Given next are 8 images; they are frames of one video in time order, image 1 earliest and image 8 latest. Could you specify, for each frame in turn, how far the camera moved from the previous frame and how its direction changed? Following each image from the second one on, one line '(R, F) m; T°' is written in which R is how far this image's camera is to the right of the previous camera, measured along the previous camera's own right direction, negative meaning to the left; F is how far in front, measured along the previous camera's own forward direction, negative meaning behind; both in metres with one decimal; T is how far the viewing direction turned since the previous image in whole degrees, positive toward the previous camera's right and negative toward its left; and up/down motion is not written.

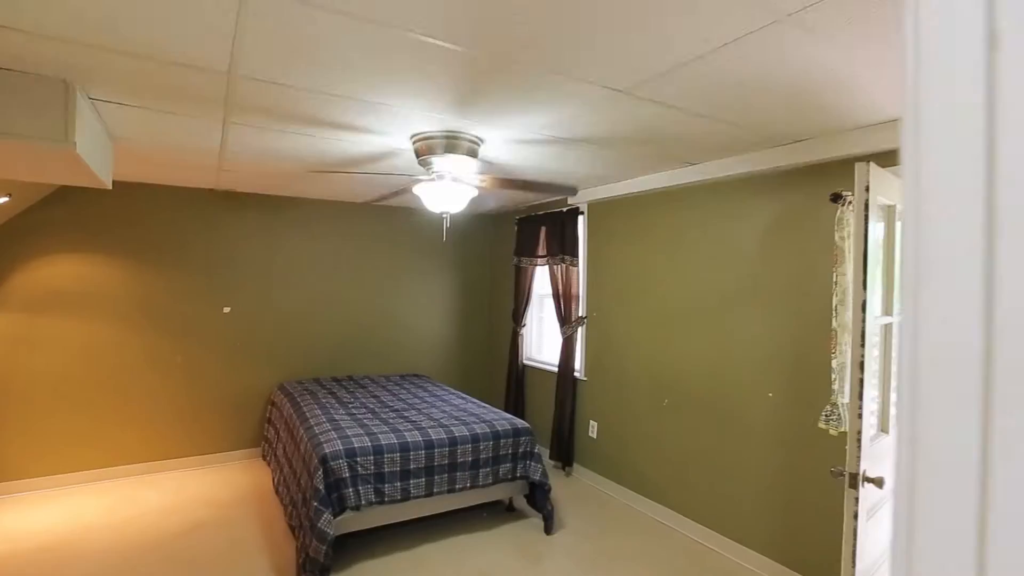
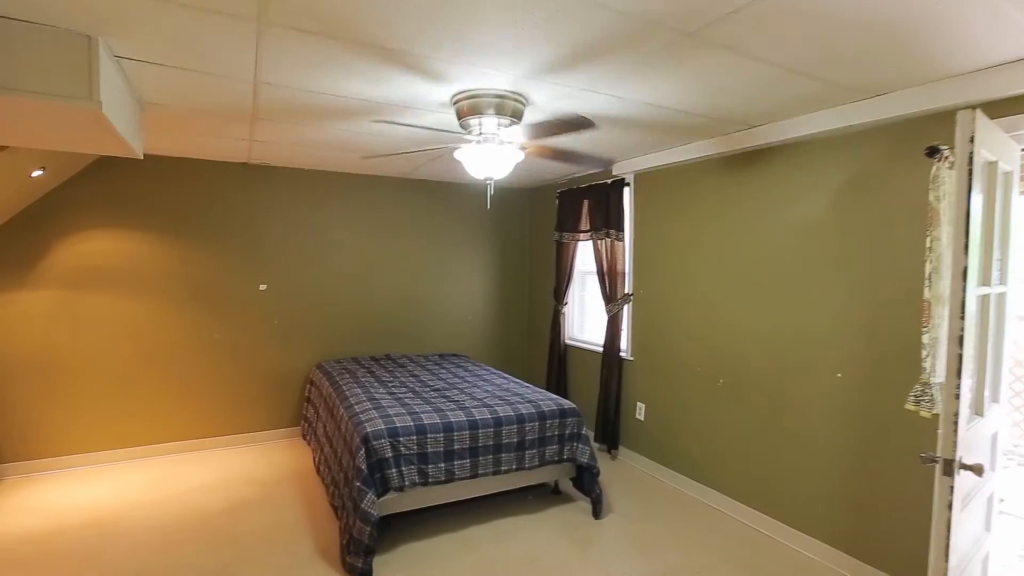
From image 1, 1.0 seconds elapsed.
(-0.1, +0.2) m; -3°
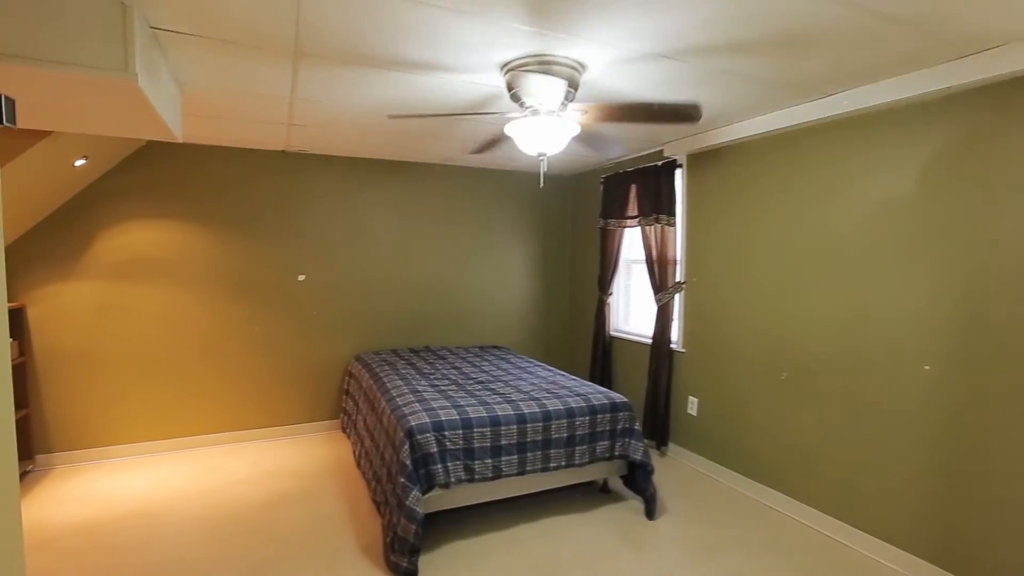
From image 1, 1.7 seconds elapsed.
(-0.1, +0.2) m; -3°
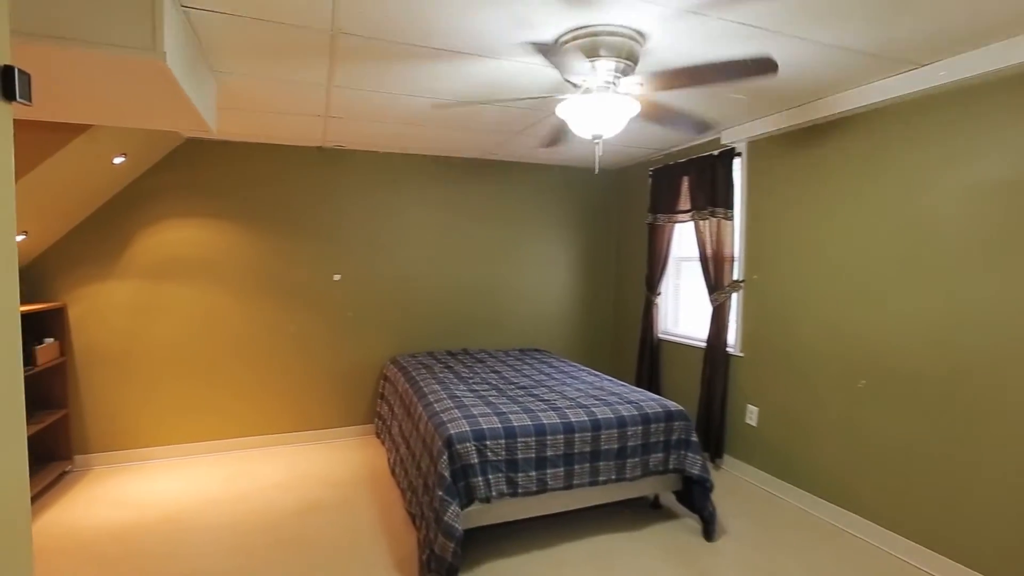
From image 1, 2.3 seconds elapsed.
(-0.1, +0.2) m; -4°
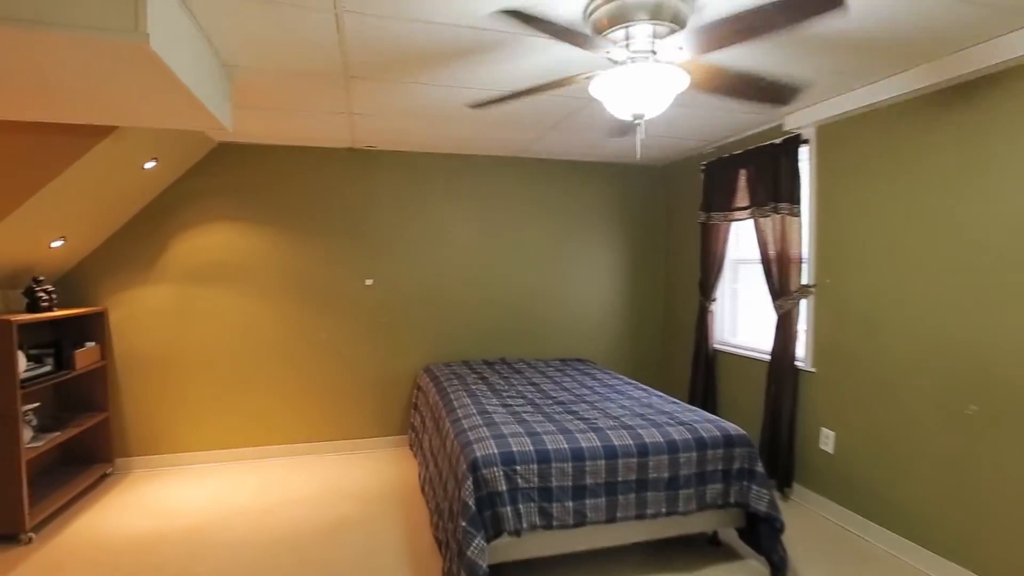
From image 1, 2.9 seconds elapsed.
(+0.1, +0.3) m; -6°
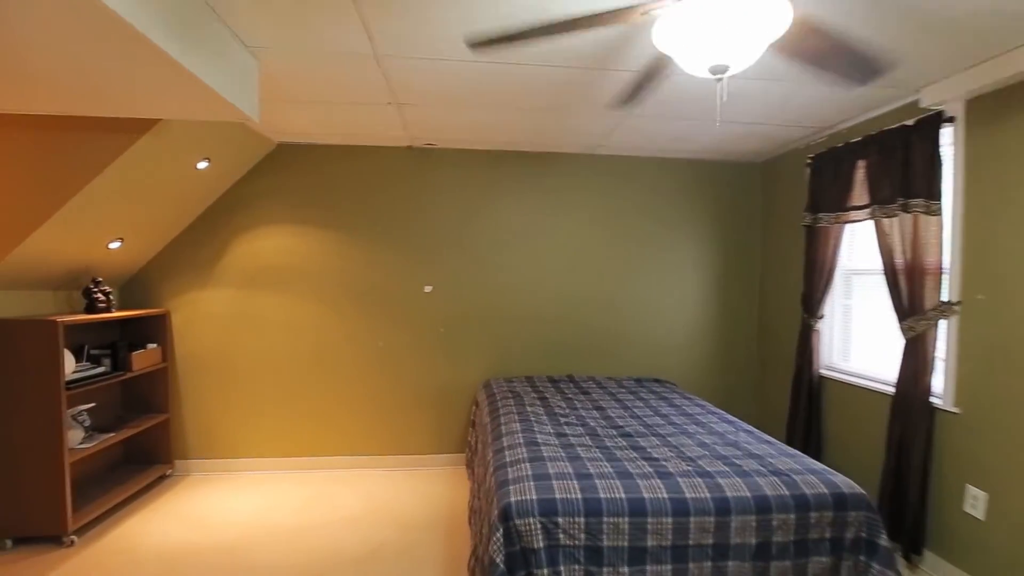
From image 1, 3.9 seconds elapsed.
(+0.1, +0.4) m; -9°
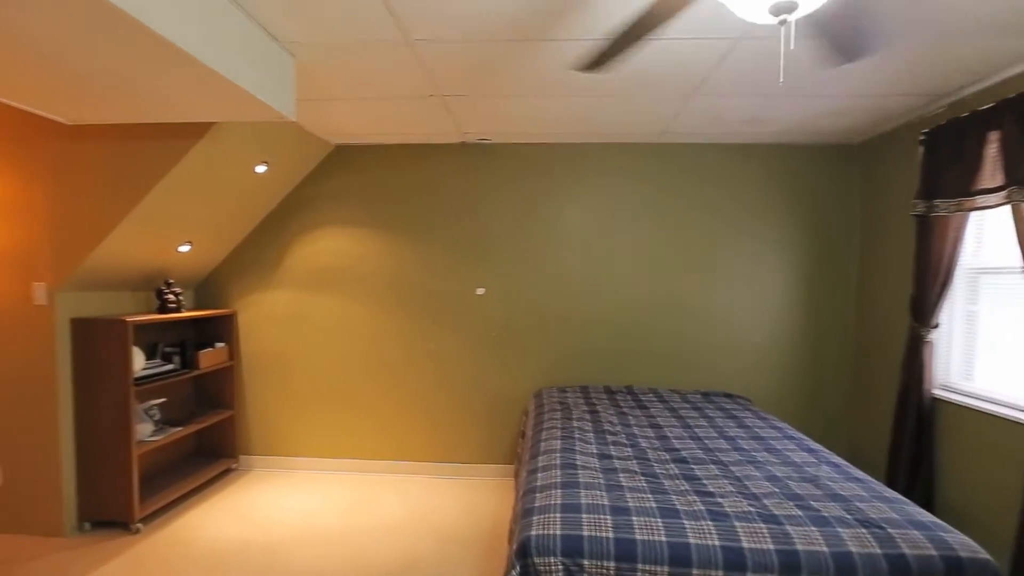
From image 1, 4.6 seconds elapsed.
(+0.2, +0.2) m; -9°
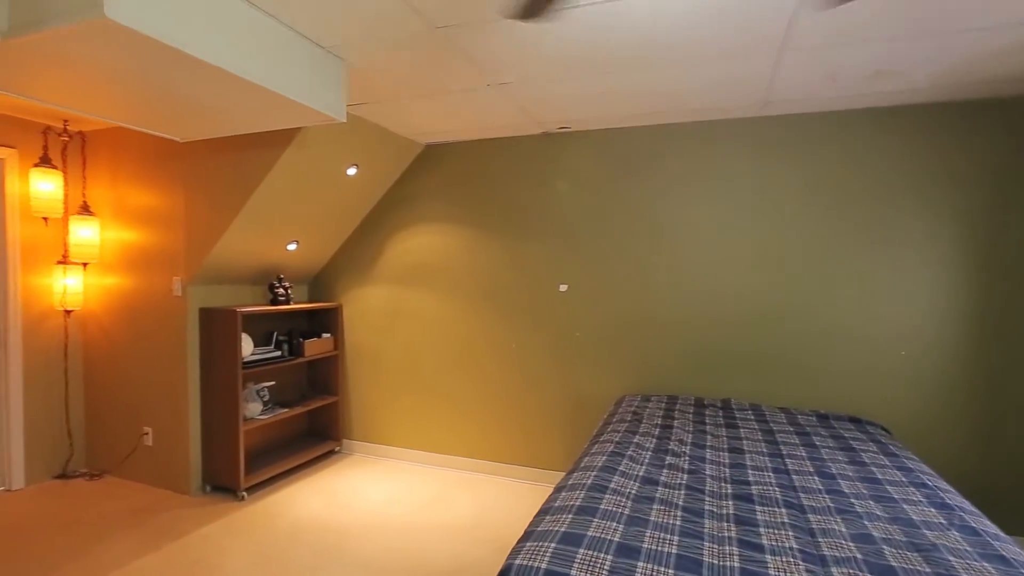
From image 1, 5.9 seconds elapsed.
(+0.4, +0.3) m; -17°
